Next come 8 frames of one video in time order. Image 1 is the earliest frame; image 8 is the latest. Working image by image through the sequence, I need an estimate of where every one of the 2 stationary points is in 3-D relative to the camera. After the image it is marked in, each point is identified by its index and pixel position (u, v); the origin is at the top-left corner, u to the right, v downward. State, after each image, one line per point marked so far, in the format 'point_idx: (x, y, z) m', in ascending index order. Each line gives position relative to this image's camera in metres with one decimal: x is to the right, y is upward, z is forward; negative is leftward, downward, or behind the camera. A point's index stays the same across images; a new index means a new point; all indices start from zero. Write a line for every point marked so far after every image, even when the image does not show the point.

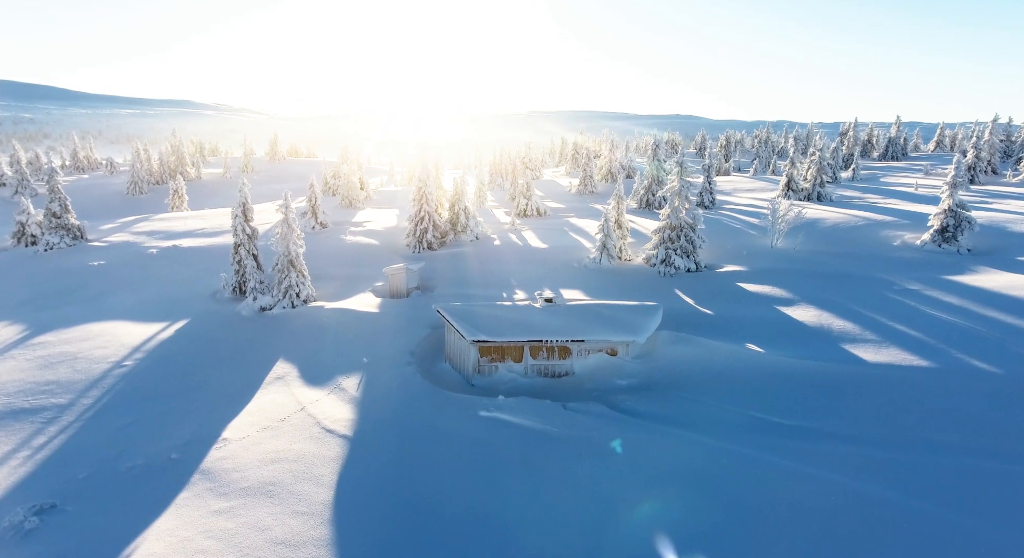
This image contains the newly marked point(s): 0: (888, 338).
0: (+12.8, -2.0, +17.1) m
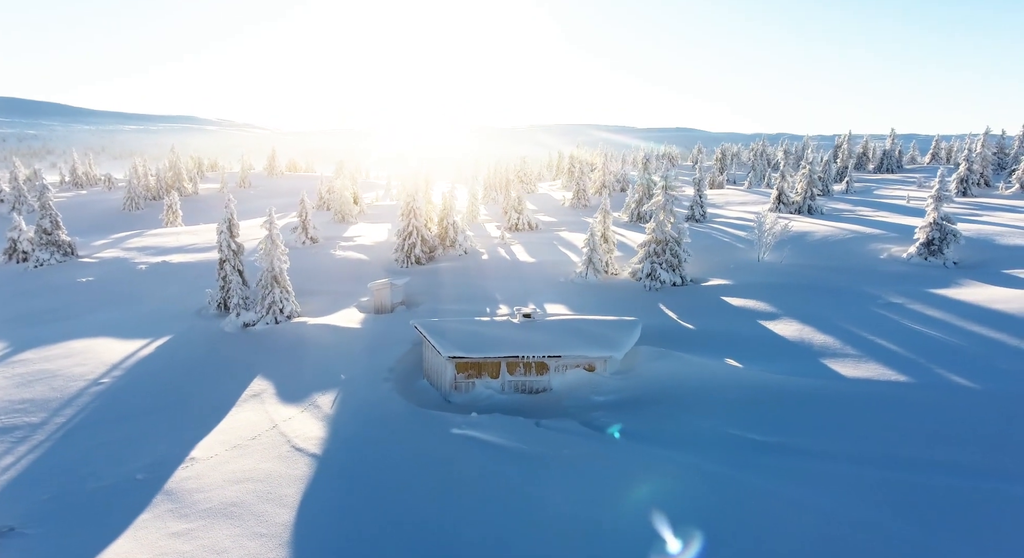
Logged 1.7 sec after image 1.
0: (+12.0, -2.5, +17.0) m
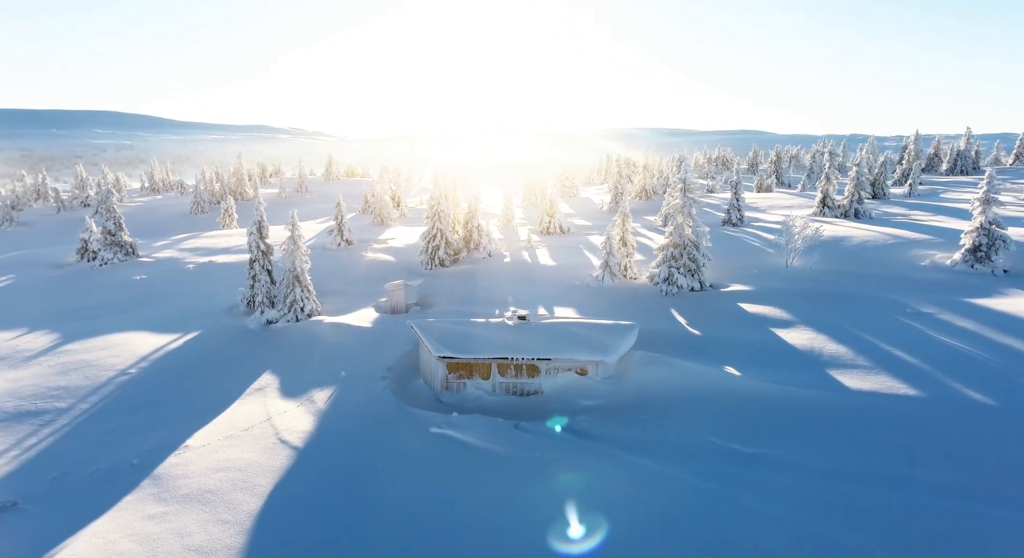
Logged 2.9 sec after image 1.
0: (+11.7, -2.7, +15.9) m
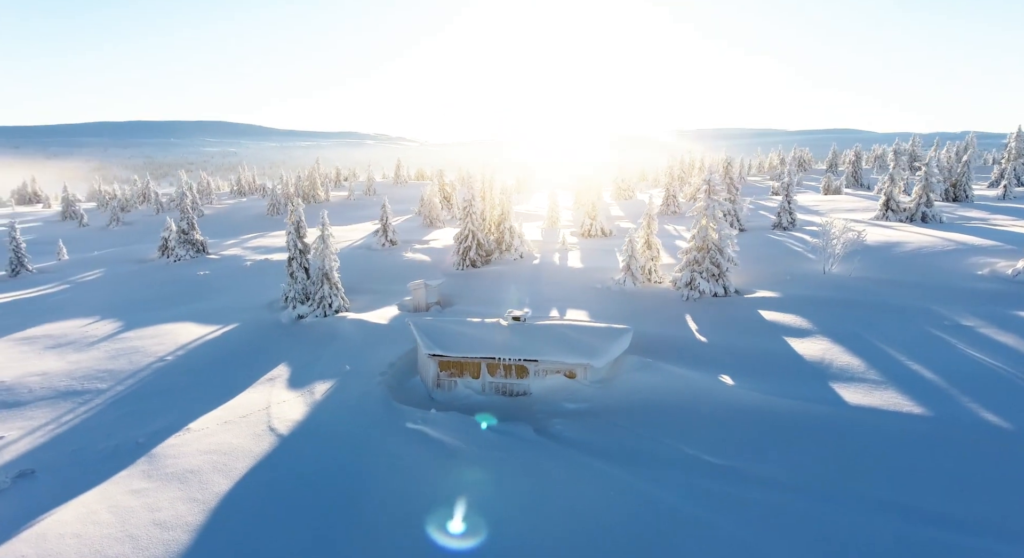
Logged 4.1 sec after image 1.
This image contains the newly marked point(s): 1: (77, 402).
0: (+11.1, -2.9, +14.6) m
1: (-16.8, -4.7, +19.2) m
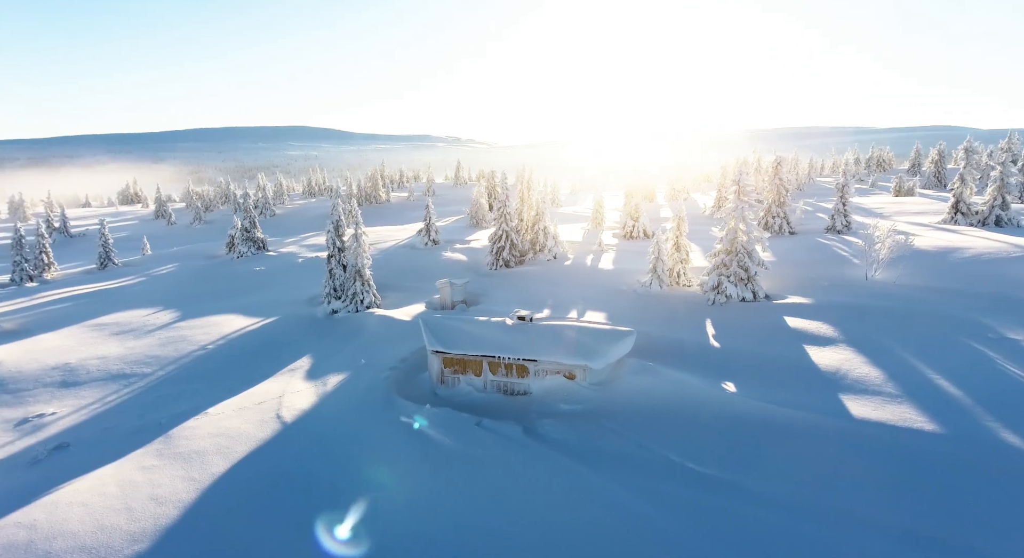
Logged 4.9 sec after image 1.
0: (+10.9, -3.1, +13.6) m
1: (-16.4, -4.4, +21.0) m
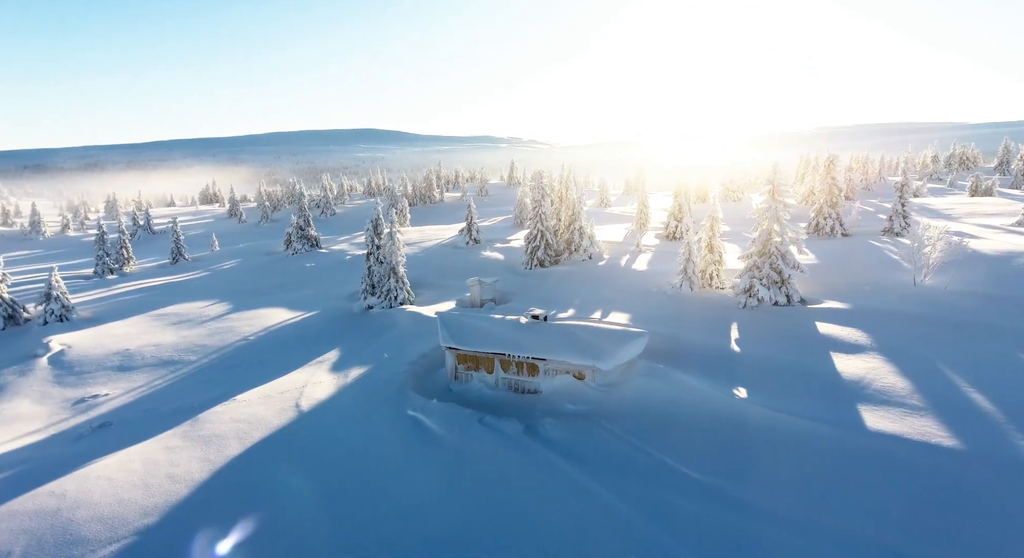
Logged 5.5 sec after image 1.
0: (+10.9, -3.2, +12.7) m
1: (-15.6, -4.1, +22.7) m
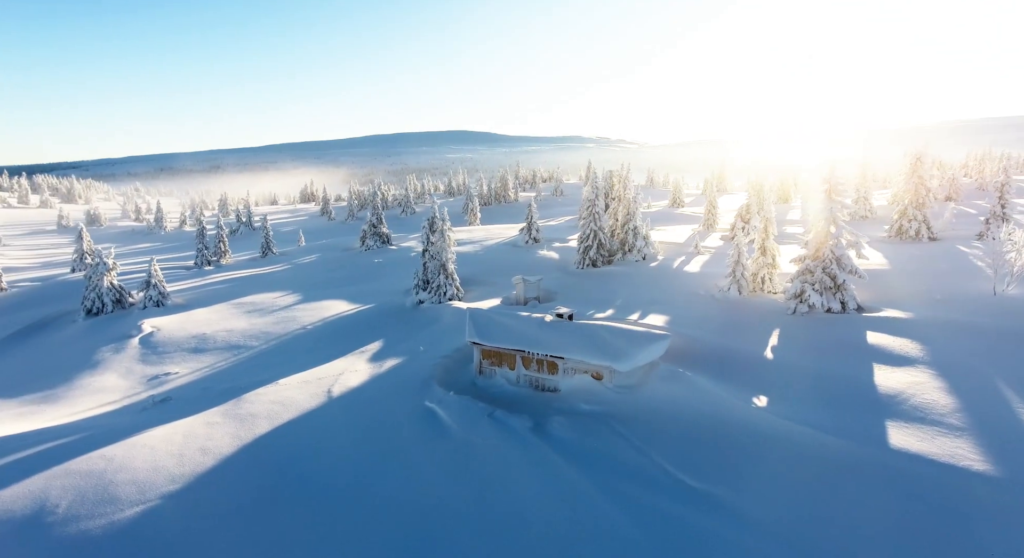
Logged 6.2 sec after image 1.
0: (+10.9, -3.4, +11.5) m
1: (-14.0, -3.7, +25.0) m
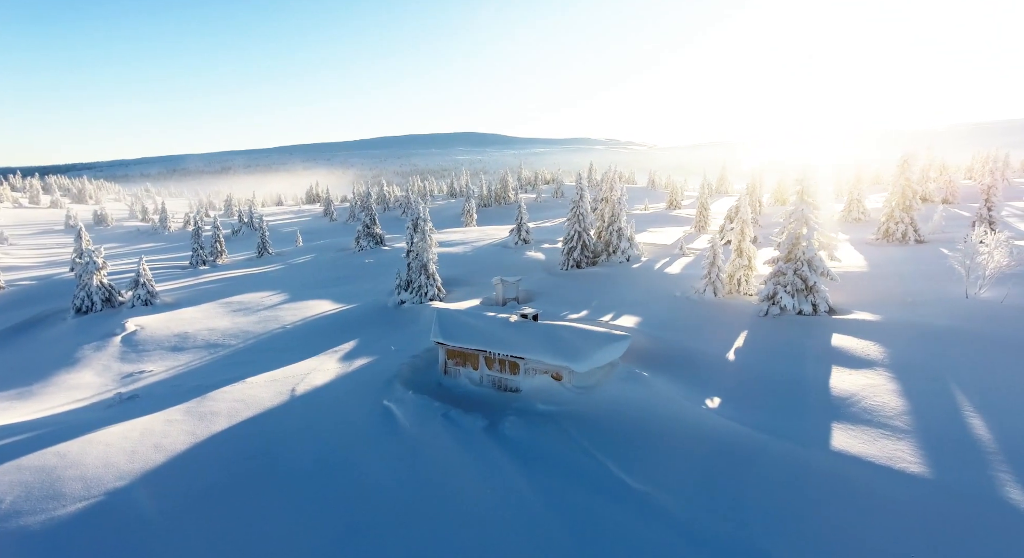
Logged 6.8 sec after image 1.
0: (+9.6, -3.4, +11.5) m
1: (-15.3, -3.7, +25.1) m
